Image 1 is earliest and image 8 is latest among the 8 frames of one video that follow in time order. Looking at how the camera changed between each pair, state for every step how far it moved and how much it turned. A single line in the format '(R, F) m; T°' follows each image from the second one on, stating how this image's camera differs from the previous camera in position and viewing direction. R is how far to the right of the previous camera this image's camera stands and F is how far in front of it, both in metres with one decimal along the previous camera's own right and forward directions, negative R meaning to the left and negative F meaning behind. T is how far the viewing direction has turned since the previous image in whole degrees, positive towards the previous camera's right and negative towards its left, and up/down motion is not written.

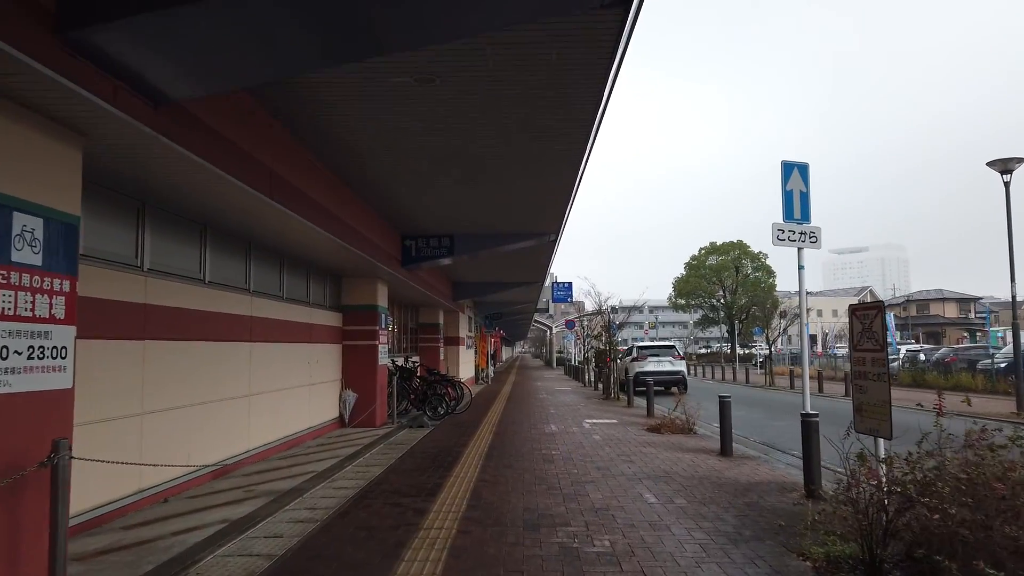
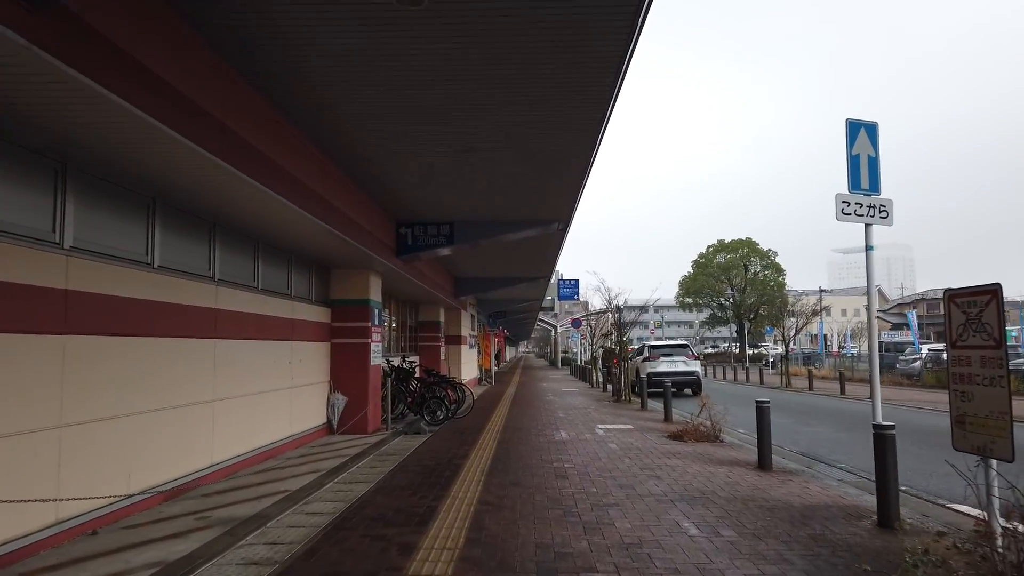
(0.0, +1.2) m; 0°
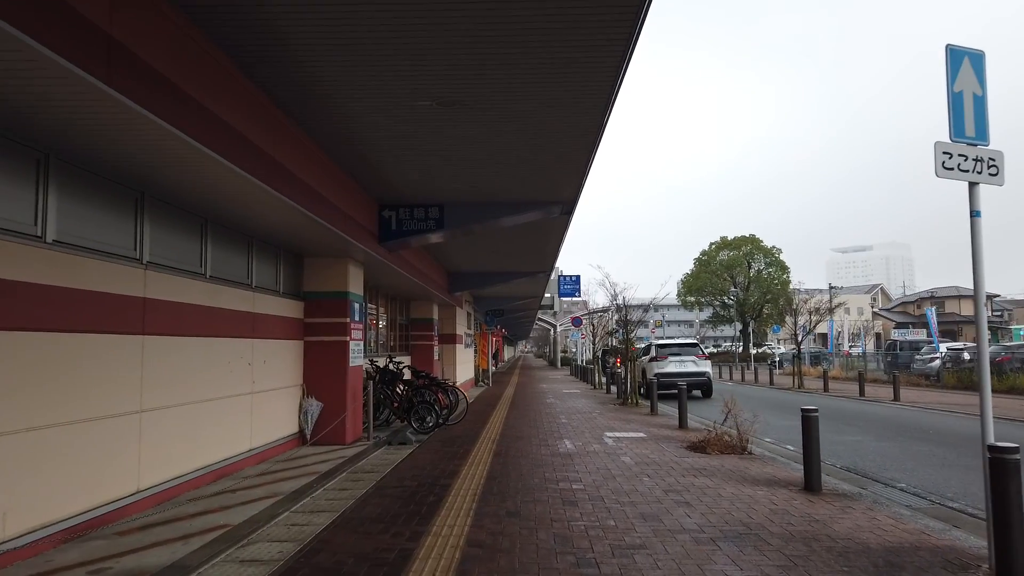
(0.0, +1.4) m; 0°
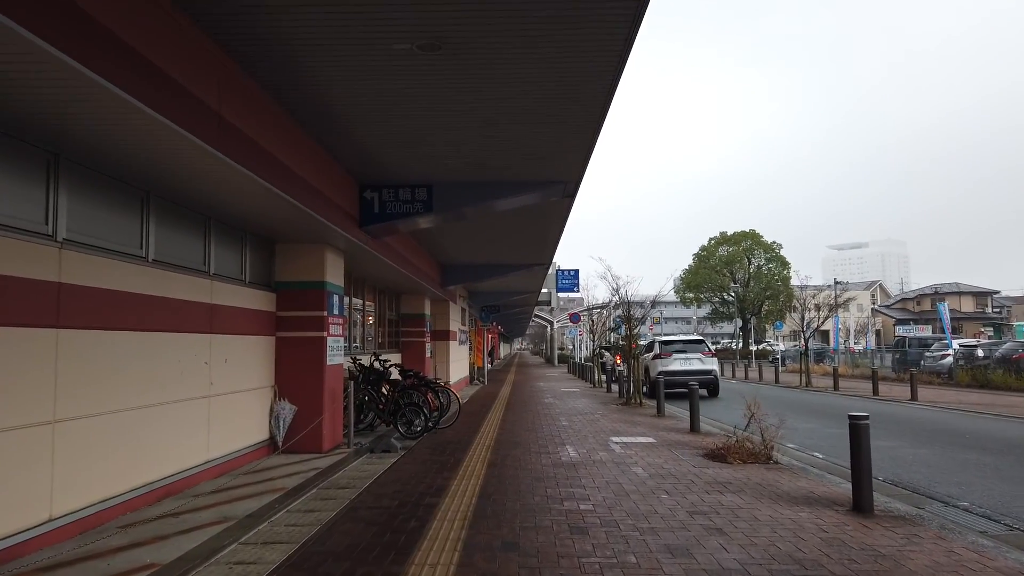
(0.0, +1.1) m; 0°
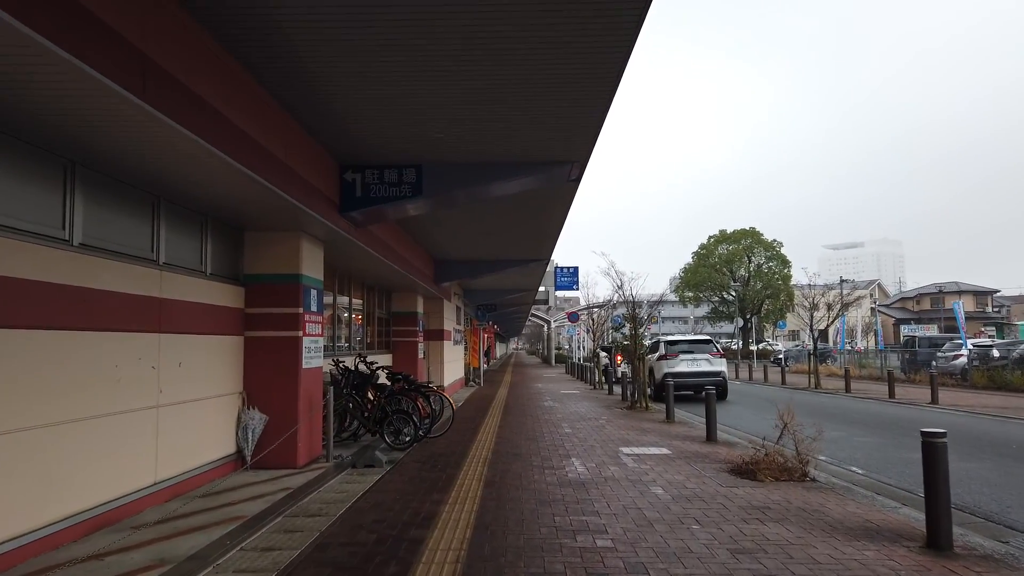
(0.0, +1.1) m; 0°
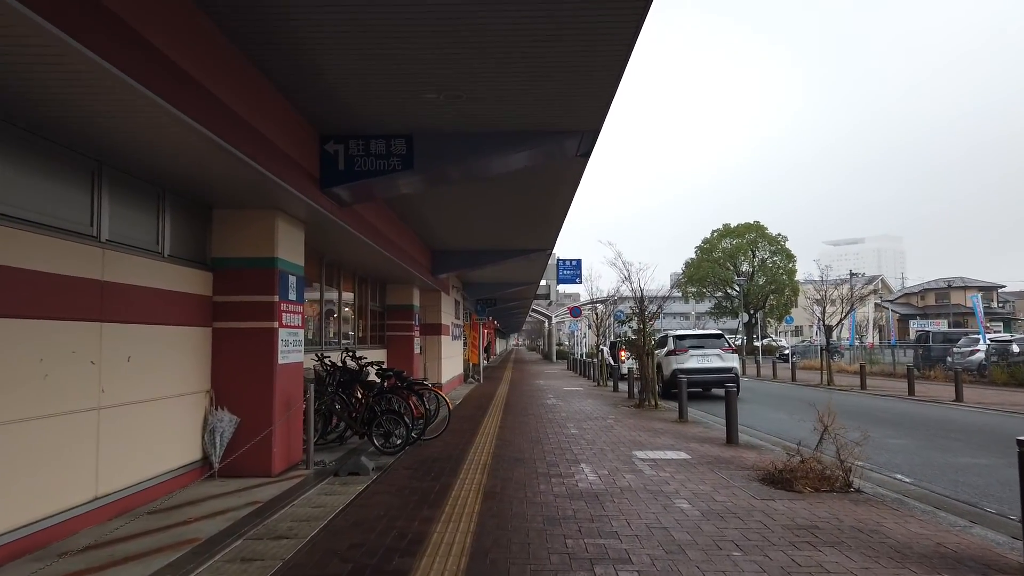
(0.0, +0.9) m; 0°
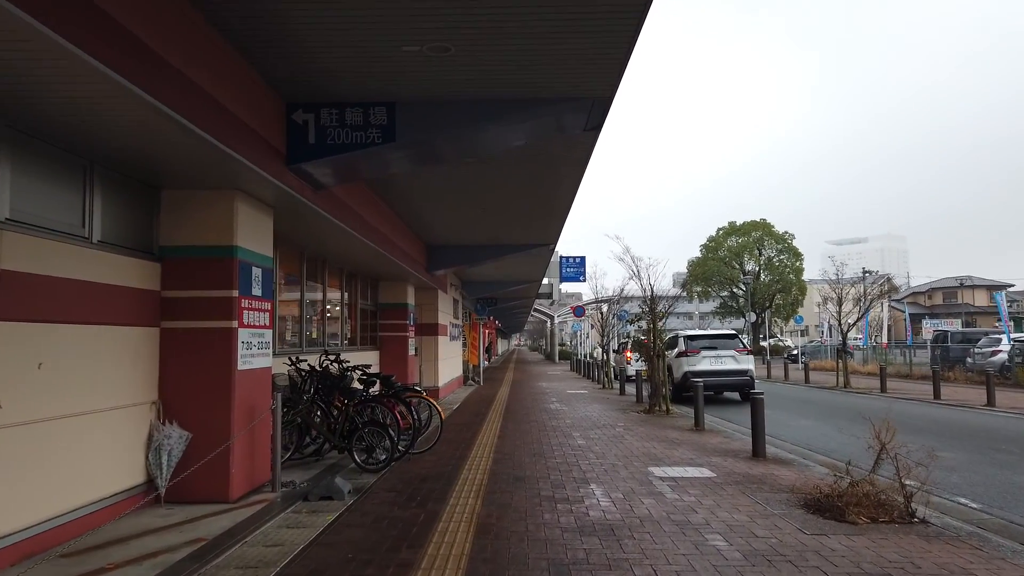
(0.0, +1.0) m; 0°
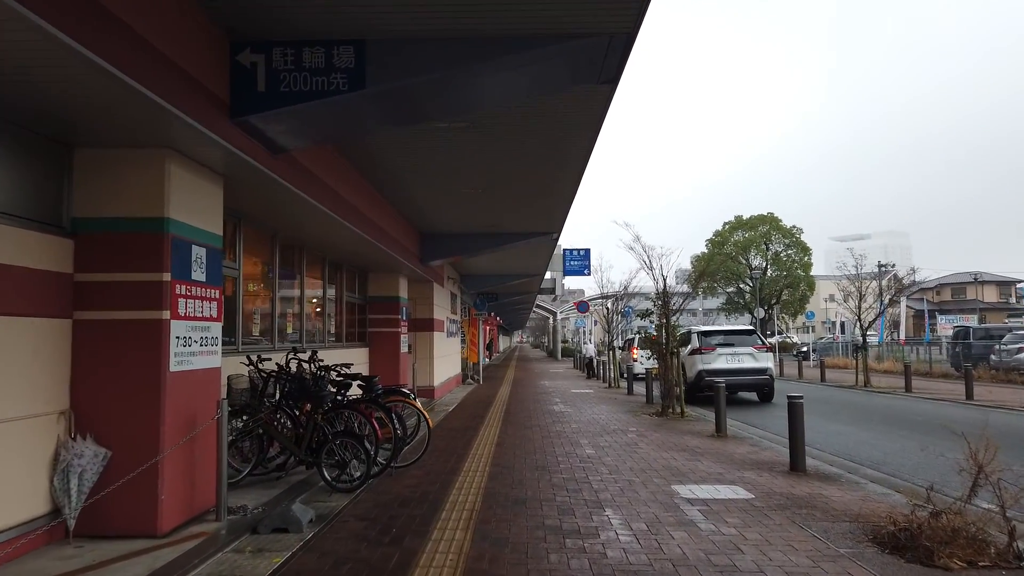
(0.0, +1.2) m; 0°
